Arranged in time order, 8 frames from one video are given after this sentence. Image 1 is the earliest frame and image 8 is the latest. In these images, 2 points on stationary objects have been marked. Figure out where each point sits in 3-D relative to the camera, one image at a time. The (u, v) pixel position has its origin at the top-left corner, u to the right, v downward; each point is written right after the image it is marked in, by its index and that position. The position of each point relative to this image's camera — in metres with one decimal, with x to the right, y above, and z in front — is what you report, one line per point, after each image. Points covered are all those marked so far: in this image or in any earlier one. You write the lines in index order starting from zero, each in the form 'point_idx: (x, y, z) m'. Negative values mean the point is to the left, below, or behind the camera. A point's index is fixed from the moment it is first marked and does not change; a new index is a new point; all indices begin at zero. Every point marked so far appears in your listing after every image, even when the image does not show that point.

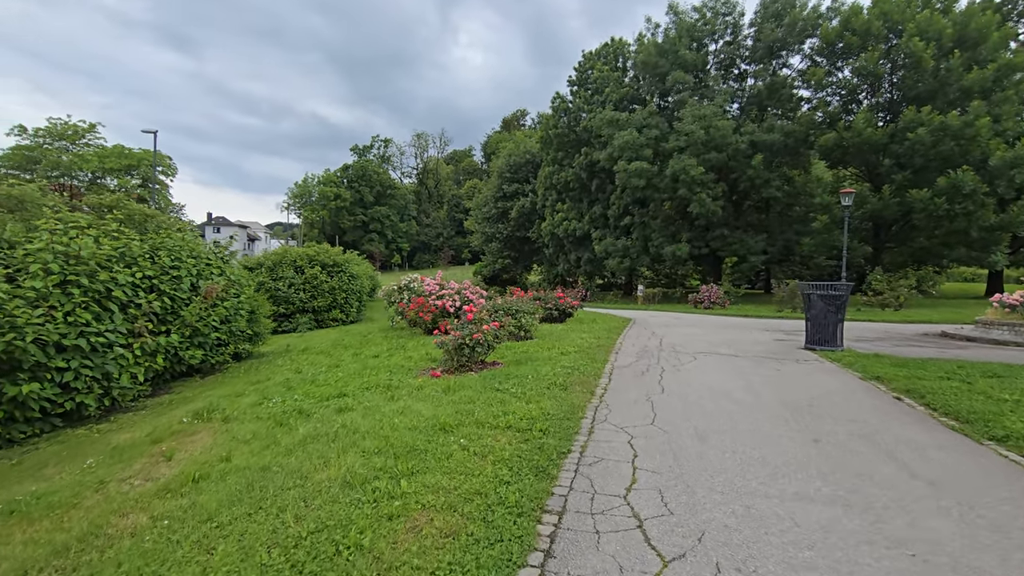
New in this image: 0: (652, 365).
0: (+2.0, -1.1, +7.4) m
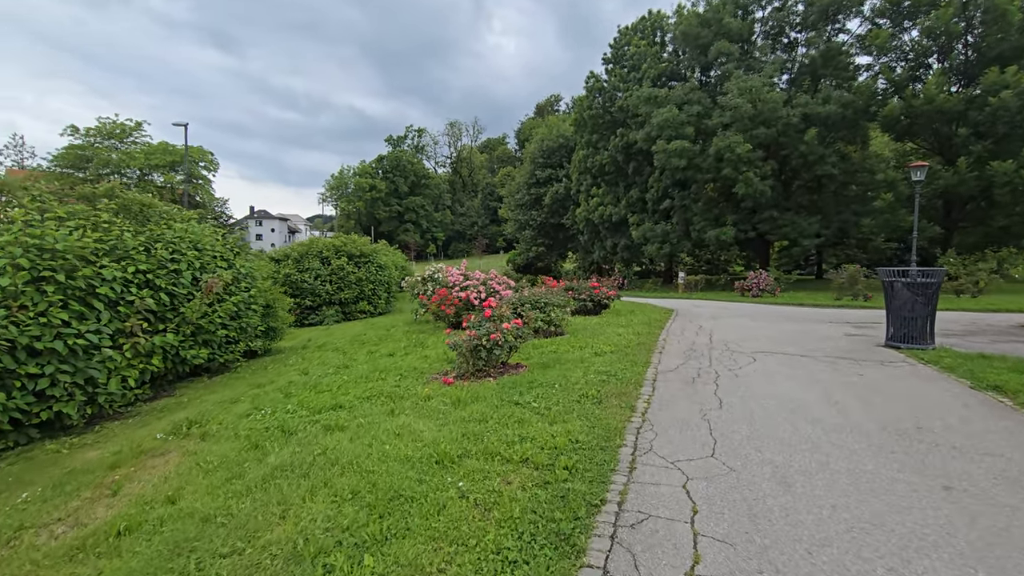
0: (+2.3, -1.0, +6.2) m
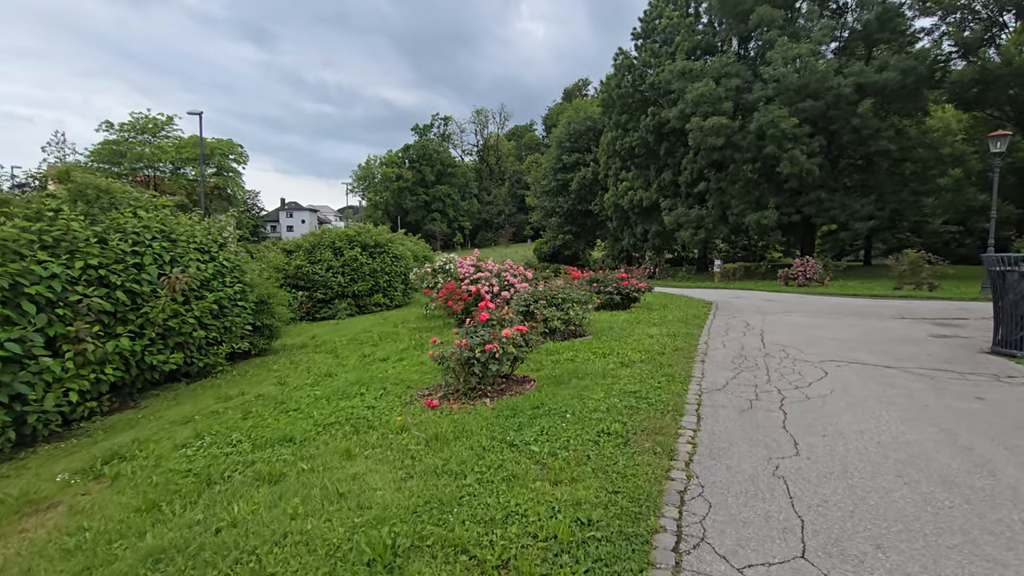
0: (+2.4, -0.9, +4.9) m
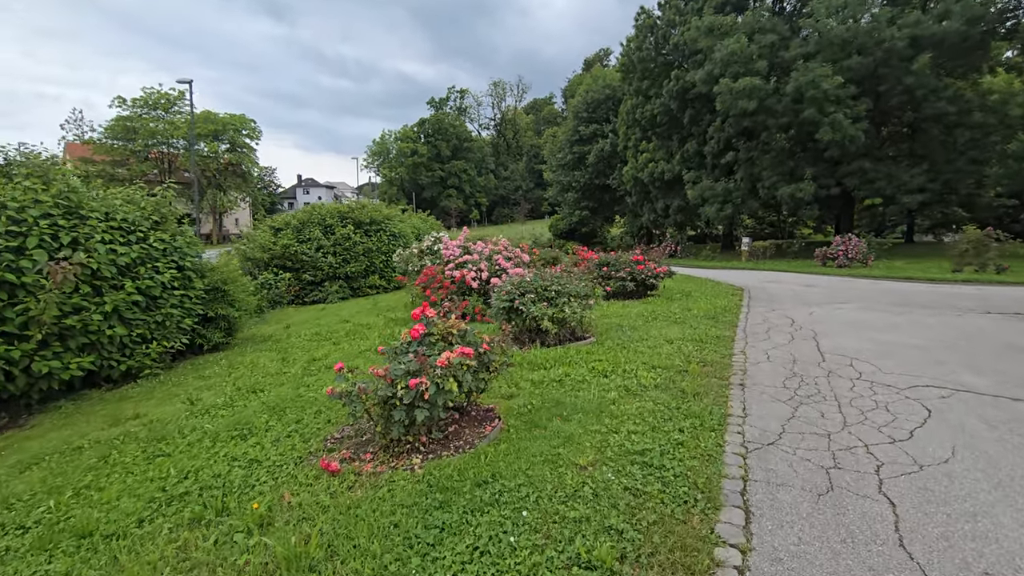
0: (+2.0, -0.9, +3.2) m
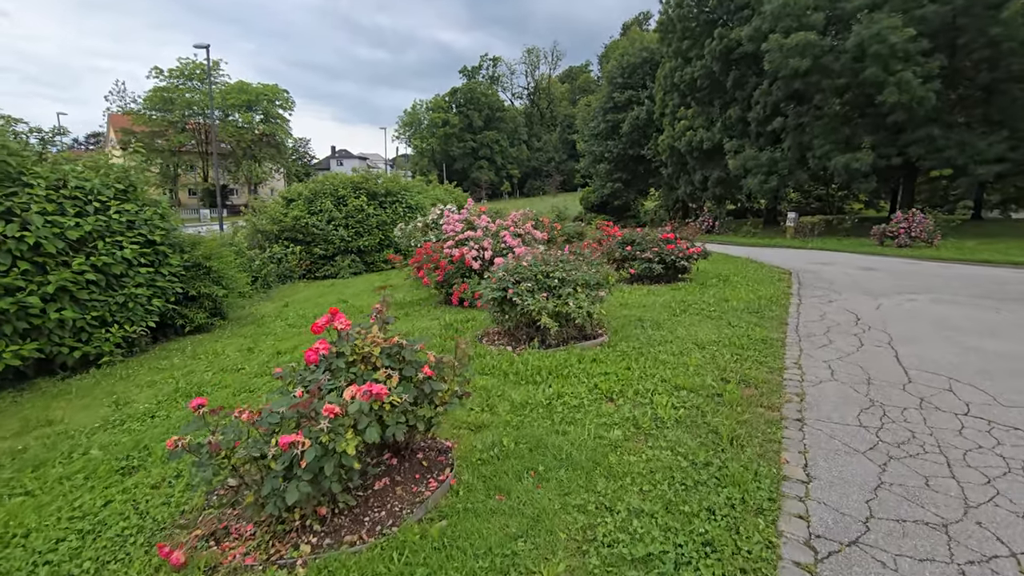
0: (+1.8, -1.0, +2.1) m
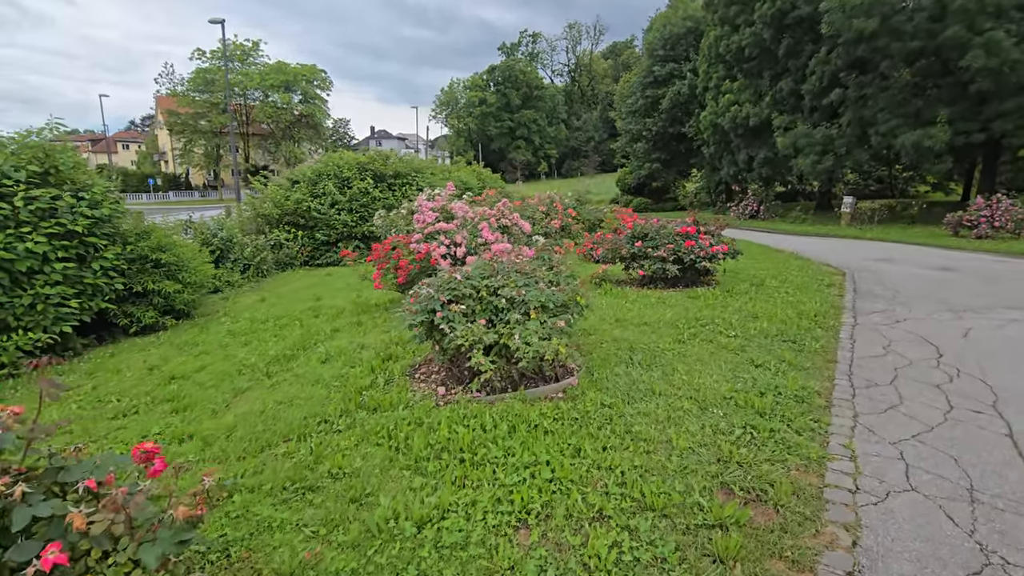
0: (+1.1, -1.2, +0.7) m
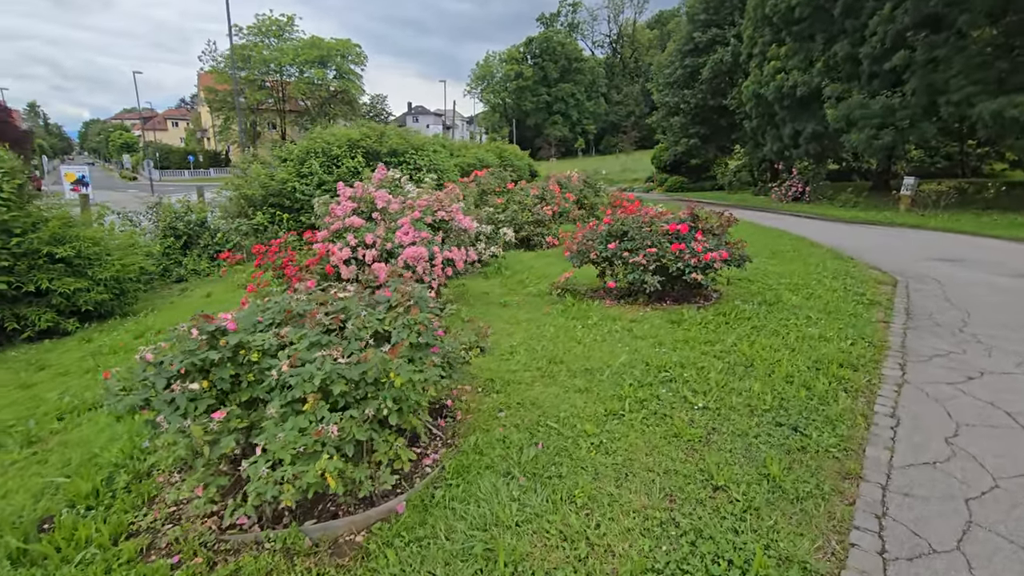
0: (0.0, -1.6, -0.7) m
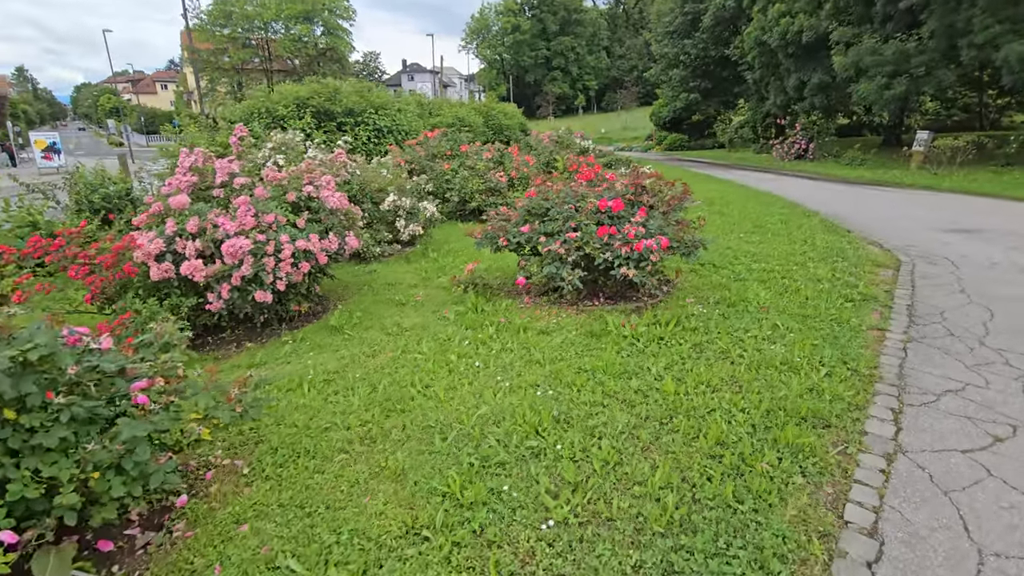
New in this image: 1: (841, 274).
0: (-0.9, -2.0, -1.7) m
1: (+3.0, +0.2, +4.5) m
